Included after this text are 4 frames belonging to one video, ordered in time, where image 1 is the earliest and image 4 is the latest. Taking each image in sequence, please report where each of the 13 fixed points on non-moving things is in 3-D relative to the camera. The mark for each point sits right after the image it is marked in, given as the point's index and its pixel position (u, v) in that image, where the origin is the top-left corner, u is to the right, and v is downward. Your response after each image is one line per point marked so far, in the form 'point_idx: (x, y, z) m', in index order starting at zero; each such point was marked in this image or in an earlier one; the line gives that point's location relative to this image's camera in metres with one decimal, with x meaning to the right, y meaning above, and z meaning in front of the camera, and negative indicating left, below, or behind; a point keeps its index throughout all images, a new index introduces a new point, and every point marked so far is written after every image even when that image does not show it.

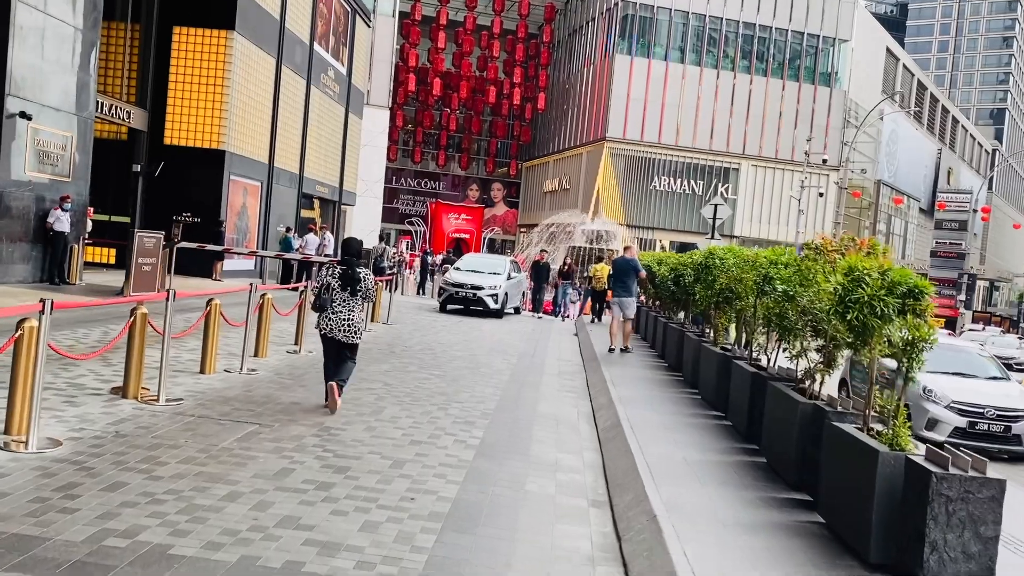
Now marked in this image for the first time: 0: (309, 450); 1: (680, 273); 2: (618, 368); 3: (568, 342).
0: (-1.6, -1.3, +6.7) m
1: (+2.6, +0.3, +13.4) m
2: (+1.6, -1.2, +12.8) m
3: (+1.2, -1.2, +18.3) m
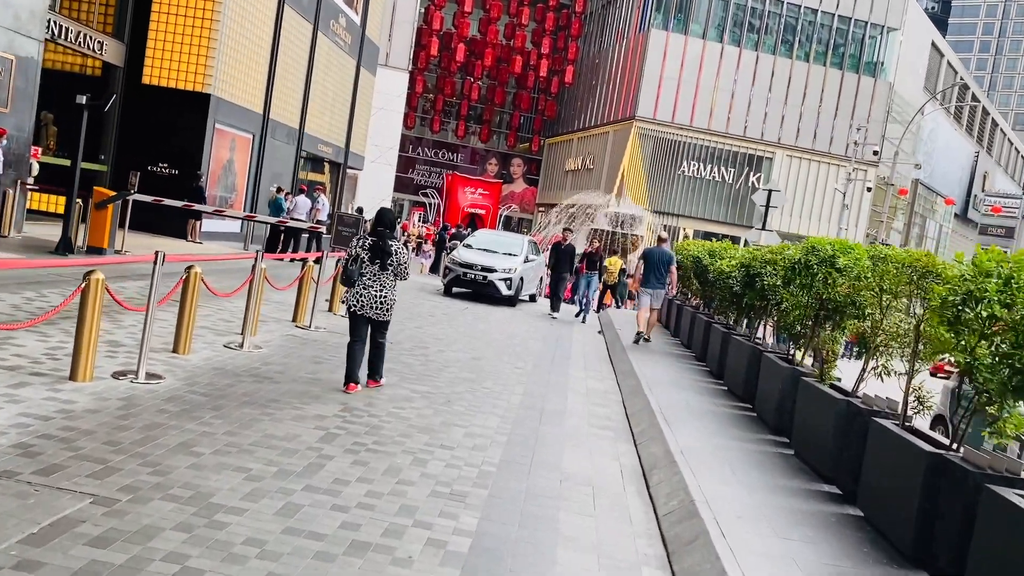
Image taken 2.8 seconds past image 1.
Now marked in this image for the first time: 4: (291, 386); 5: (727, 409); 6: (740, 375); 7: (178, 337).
0: (-1.5, -1.2, +3.6) m
1: (+2.9, +0.2, +10.2) m
2: (+1.8, -1.2, +9.7) m
3: (+1.4, -1.0, +15.2) m
4: (-2.0, -0.9, +7.6) m
5: (+2.4, -1.3, +9.4) m
6: (+2.7, -1.0, +10.1) m
7: (-3.2, -0.5, +8.1) m
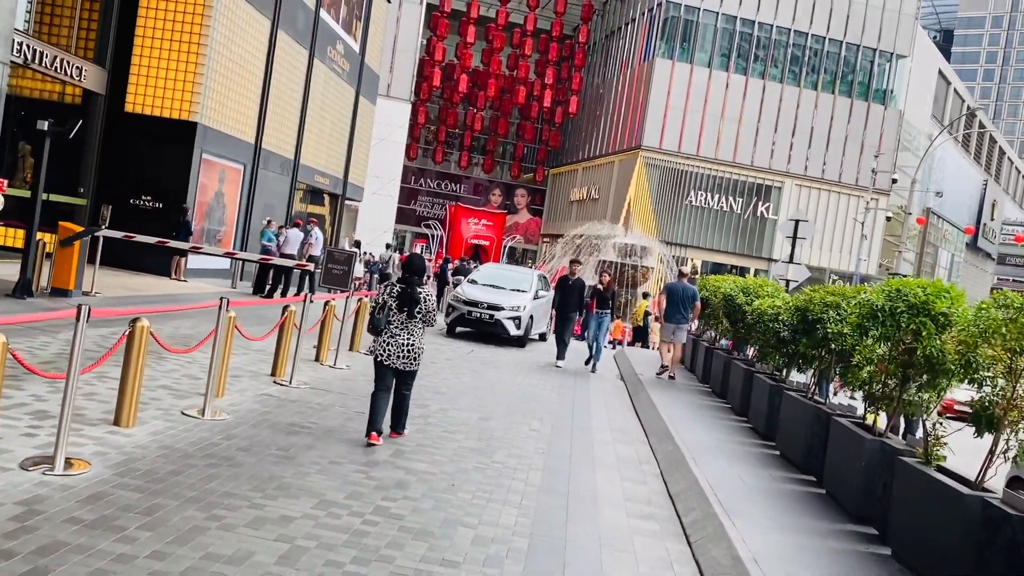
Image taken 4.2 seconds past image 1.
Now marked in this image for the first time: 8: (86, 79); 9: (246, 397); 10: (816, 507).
0: (-1.4, -1.5, +2.1) m
1: (+3.0, -0.3, +8.7) m
2: (+1.9, -1.7, +8.1) m
3: (+1.6, -1.7, +13.6) m
4: (-1.8, -1.3, +6.1) m
5: (+2.5, -1.8, +7.8) m
6: (+2.8, -1.5, +8.5) m
7: (-3.0, -0.9, +6.6) m
8: (-9.7, +4.8, +19.5) m
9: (-2.7, -1.1, +8.5) m
10: (+2.5, -1.8, +7.1) m
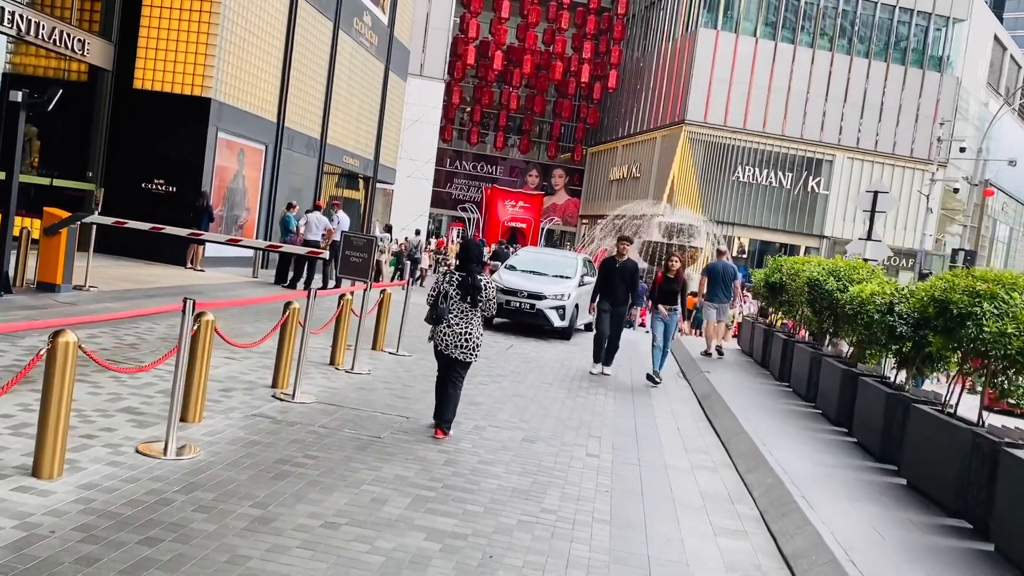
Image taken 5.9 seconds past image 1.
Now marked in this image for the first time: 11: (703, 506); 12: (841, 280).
0: (-1.3, -1.6, +0.3) m
1: (+3.4, -0.1, +6.7) m
2: (+2.3, -1.6, +6.2) m
3: (+2.3, -1.4, +11.7) m
4: (-1.5, -1.3, +4.4) m
5: (+2.9, -1.7, +5.9) m
6: (+3.2, -1.4, +6.6) m
7: (-2.7, -0.9, +4.9) m
8: (-8.9, +4.9, +18.0) m
9: (-2.2, -1.1, +6.8) m
10: (+2.9, -1.7, +5.1) m
11: (+1.4, -1.6, +6.3) m
12: (+4.1, +0.1, +10.7) m
